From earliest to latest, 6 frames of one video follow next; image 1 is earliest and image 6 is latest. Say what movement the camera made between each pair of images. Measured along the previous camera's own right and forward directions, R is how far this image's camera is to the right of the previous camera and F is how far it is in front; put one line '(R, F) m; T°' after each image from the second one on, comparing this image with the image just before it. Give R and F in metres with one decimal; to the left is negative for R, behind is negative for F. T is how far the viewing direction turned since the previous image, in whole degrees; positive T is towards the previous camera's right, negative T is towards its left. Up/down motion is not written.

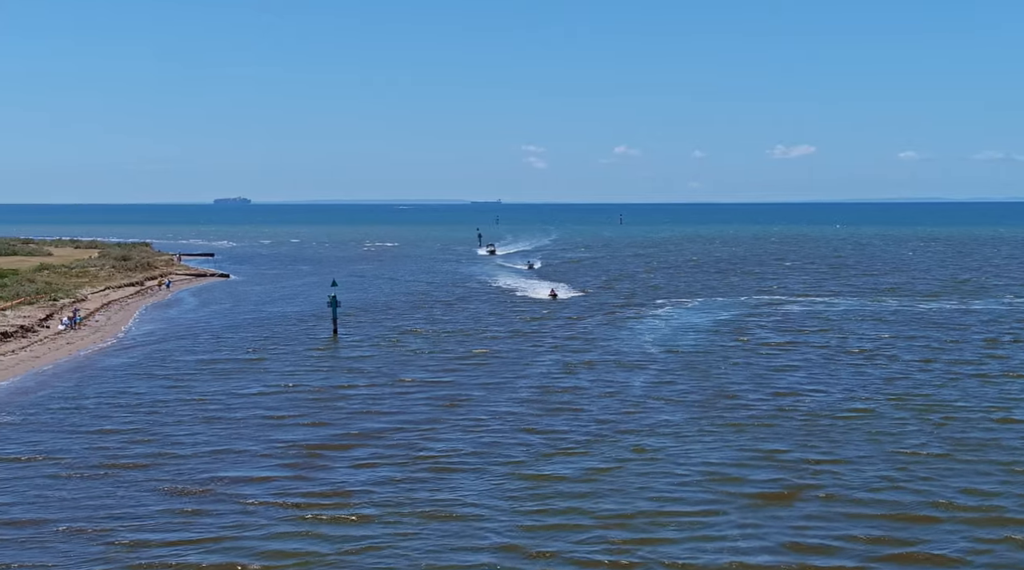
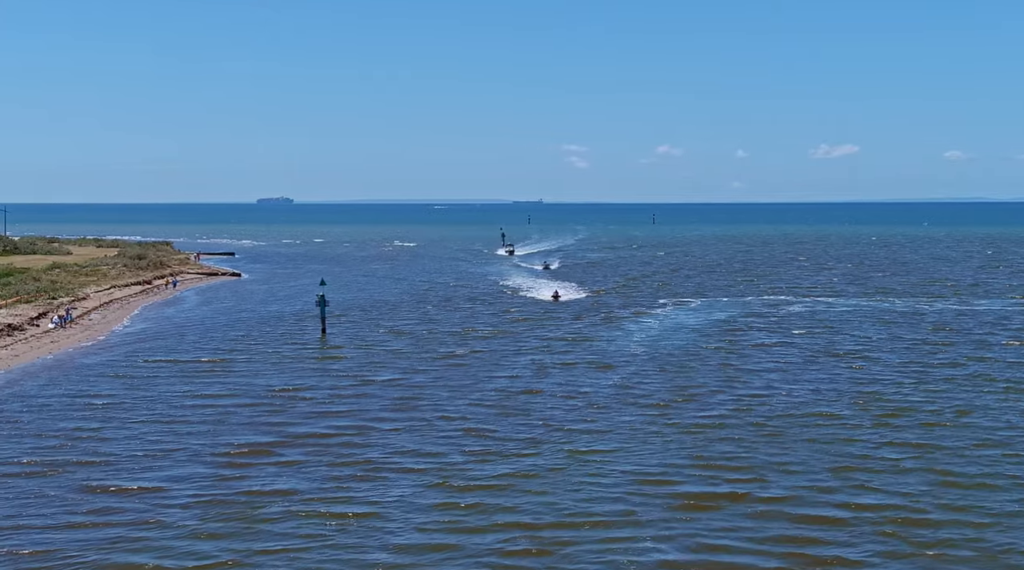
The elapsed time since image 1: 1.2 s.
(+2.7, +0.9) m; -2°
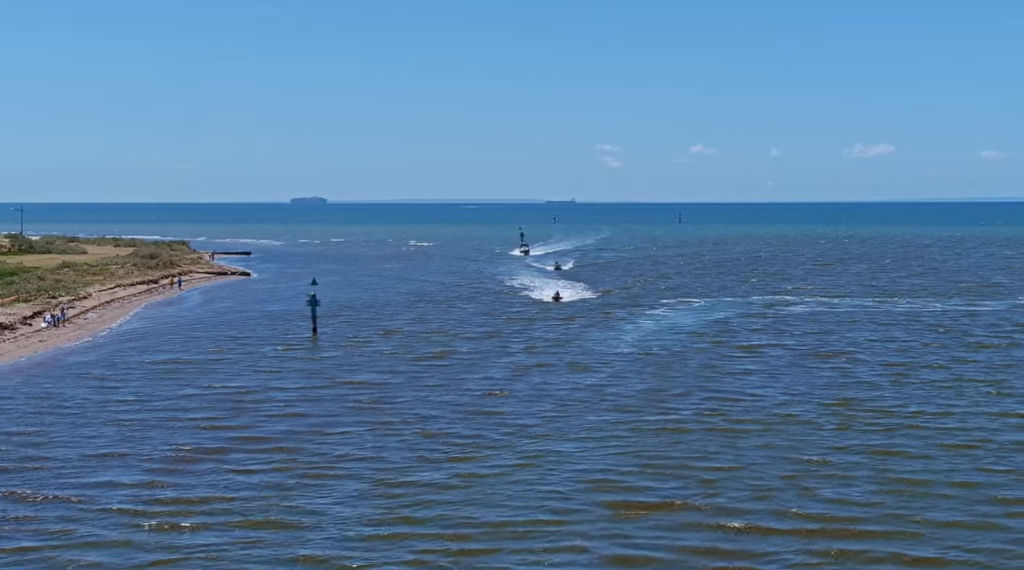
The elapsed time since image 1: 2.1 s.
(+2.1, +0.7) m; -1°
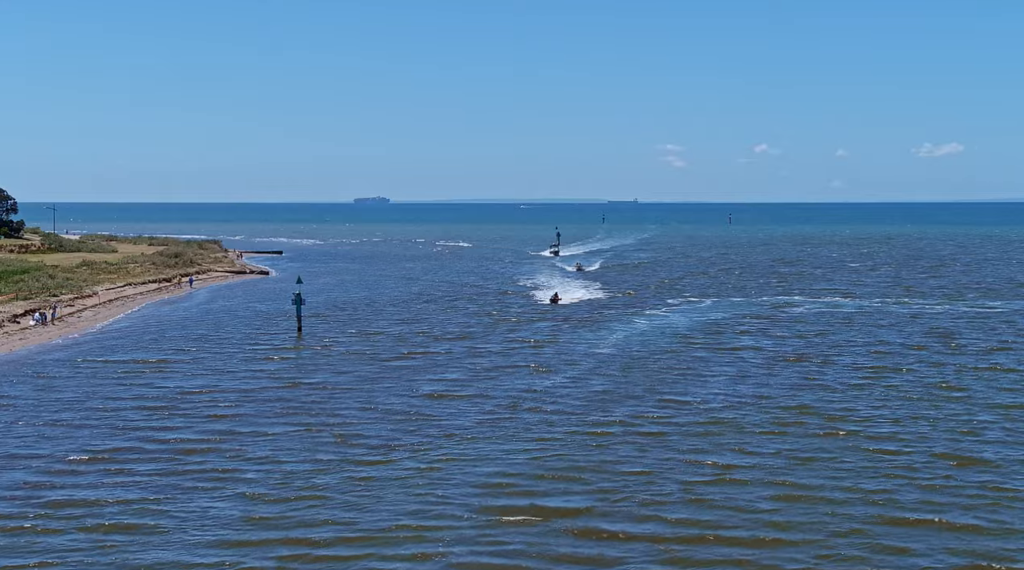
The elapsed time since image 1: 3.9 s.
(+3.8, +1.6) m; -2°
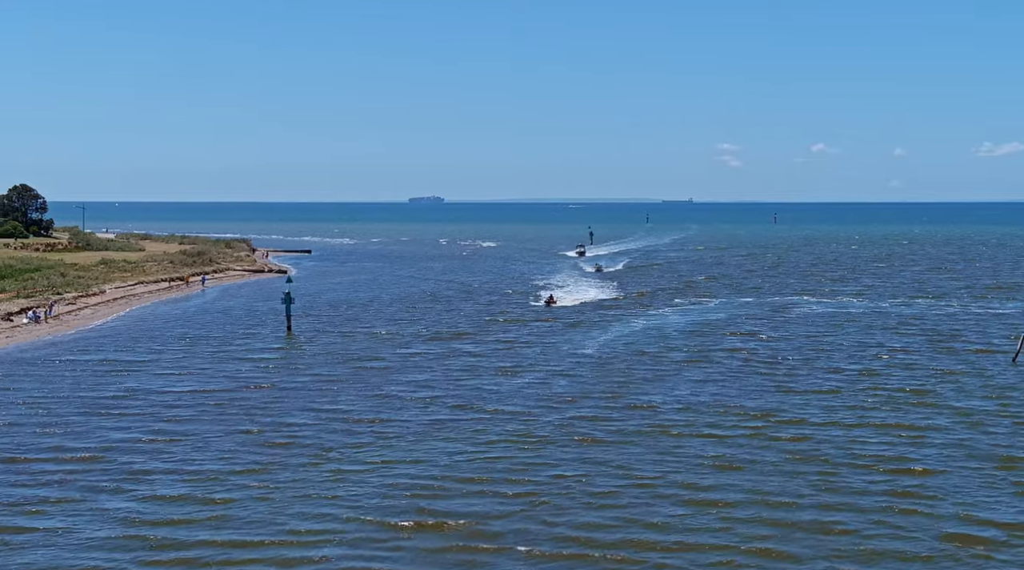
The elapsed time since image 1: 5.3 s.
(+3.1, +1.4) m; -2°
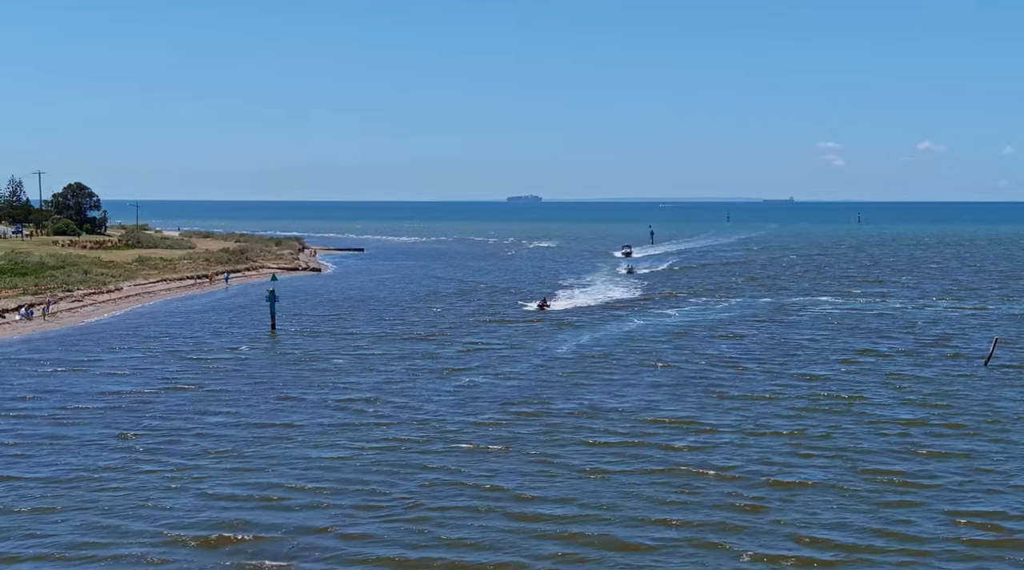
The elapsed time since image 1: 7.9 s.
(+5.3, +2.5) m; -4°
